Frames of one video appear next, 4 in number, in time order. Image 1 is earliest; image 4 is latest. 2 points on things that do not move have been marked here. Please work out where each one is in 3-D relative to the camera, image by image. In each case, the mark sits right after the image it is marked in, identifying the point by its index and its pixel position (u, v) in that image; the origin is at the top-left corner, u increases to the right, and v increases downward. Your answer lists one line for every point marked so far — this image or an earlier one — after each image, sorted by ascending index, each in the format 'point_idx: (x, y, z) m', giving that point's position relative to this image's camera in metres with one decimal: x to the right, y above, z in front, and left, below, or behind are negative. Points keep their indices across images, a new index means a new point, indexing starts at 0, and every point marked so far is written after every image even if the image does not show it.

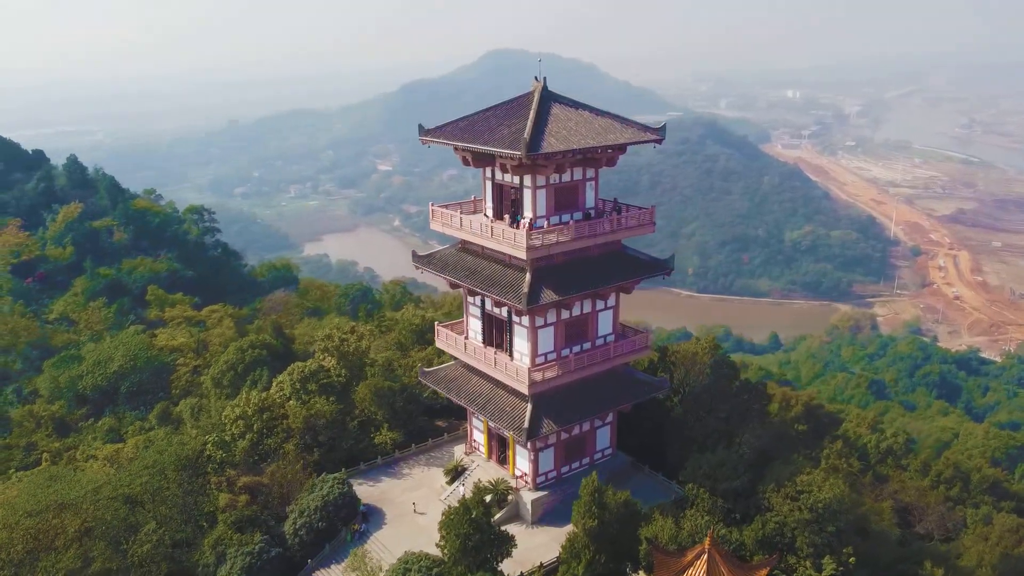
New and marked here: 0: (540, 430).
0: (+0.7, -3.3, +19.0) m
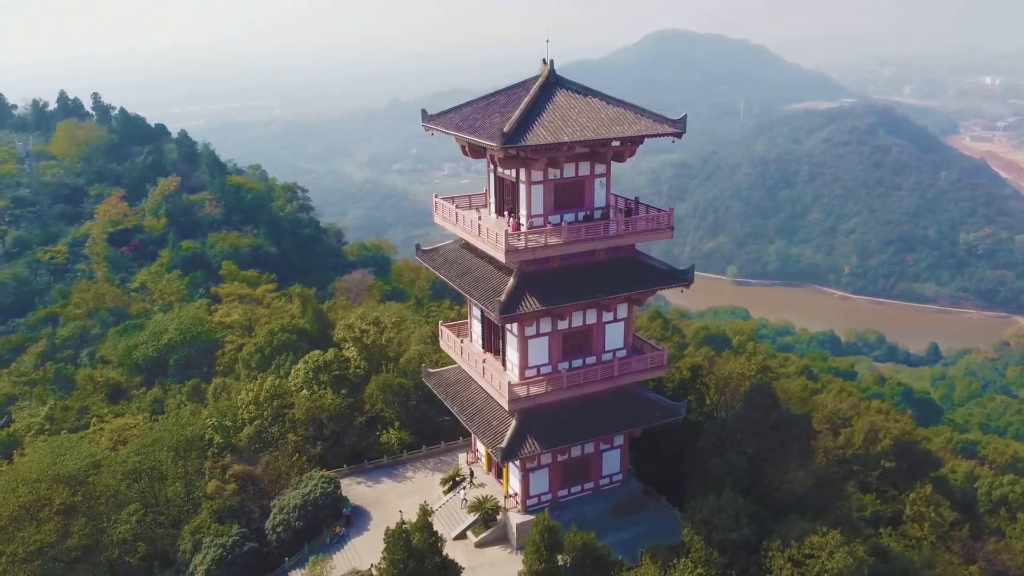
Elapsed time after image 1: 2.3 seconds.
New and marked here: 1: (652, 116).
0: (+0.2, -3.5, +17.3) m
1: (+3.0, +3.7, +17.2) m
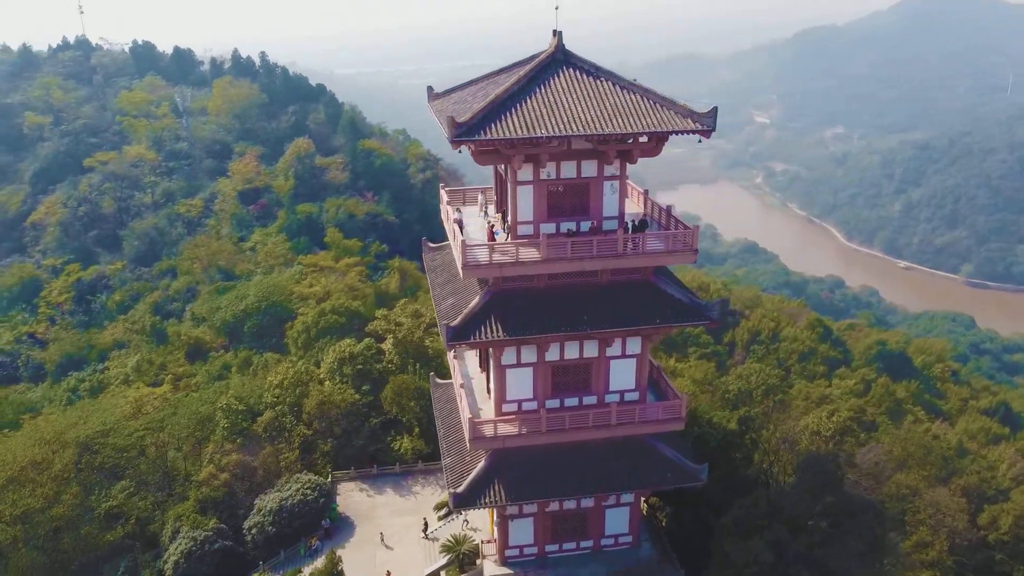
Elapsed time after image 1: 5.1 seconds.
0: (-0.6, -3.8, +14.6) m
1: (+2.7, +3.0, +13.5) m
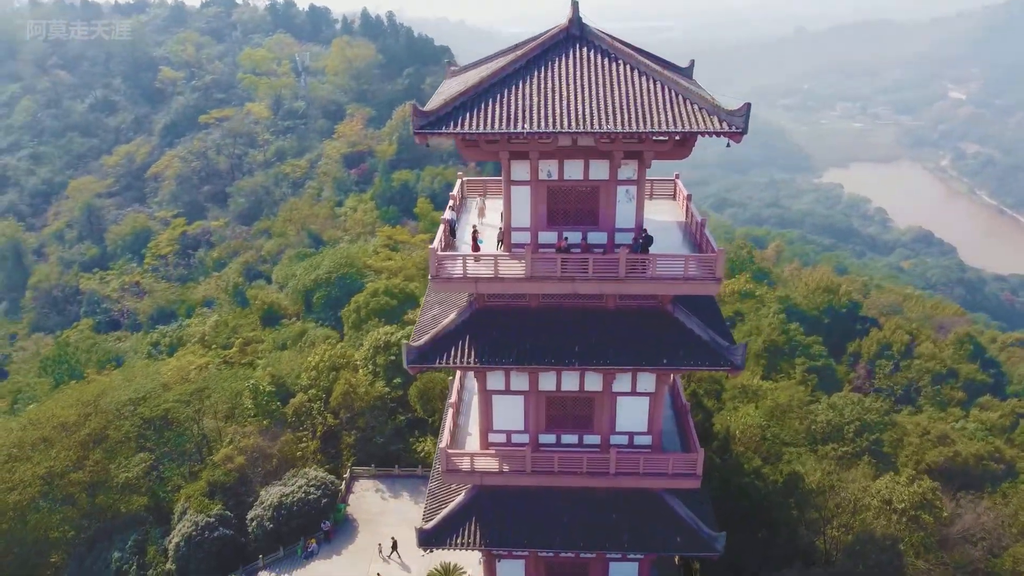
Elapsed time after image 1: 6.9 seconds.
0: (-1.0, -4.0, +12.9) m
1: (+2.5, +2.5, +10.8) m
